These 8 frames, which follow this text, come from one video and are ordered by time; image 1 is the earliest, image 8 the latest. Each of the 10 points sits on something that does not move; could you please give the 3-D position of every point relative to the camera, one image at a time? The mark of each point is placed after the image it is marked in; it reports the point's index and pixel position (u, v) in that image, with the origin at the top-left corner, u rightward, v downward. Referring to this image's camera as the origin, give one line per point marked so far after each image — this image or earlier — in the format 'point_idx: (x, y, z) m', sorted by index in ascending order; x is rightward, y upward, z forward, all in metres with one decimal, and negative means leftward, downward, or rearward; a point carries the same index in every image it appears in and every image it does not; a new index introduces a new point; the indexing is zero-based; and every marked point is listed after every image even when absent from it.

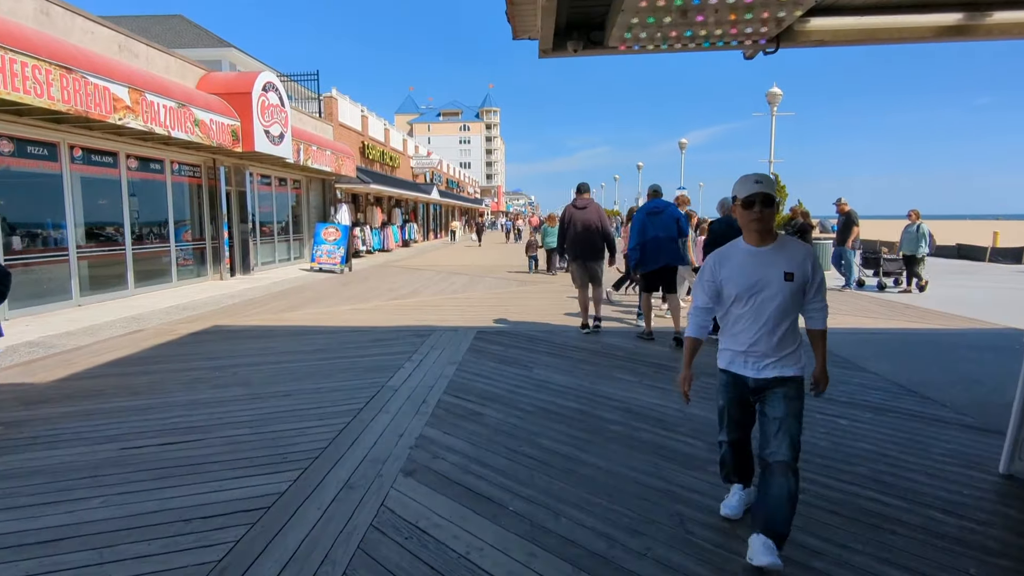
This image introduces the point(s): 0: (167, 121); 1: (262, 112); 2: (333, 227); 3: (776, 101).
0: (-5.0, +2.4, +9.8) m
1: (-4.6, +3.2, +12.5) m
2: (-4.3, +1.4, +16.1) m
3: (+7.2, +5.1, +18.4) m
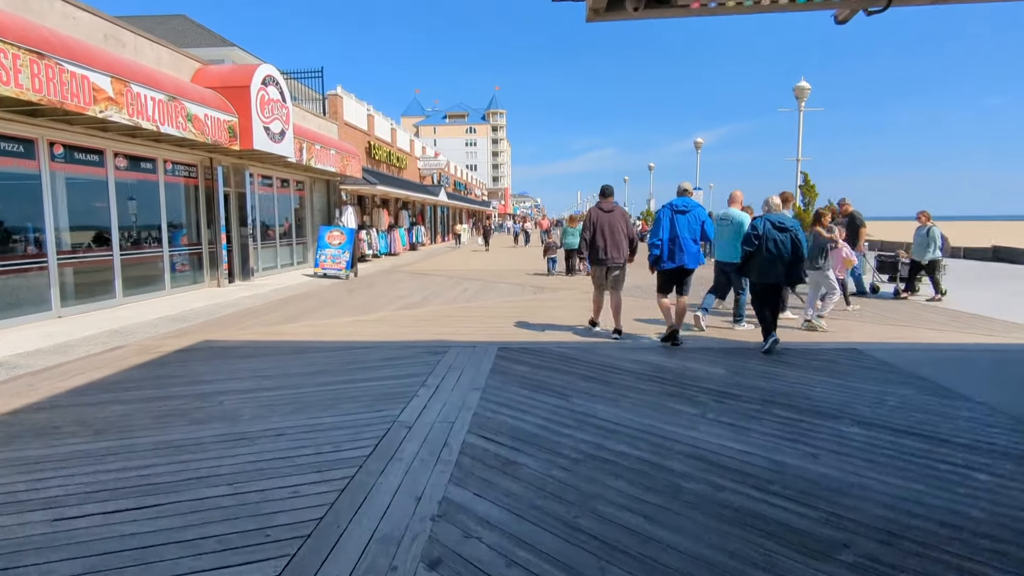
0: (-4.8, +2.3, +9.0) m
1: (-4.3, +3.1, +11.6) m
2: (-4.0, +1.3, +15.3) m
3: (+7.5, +5.0, +17.5) m
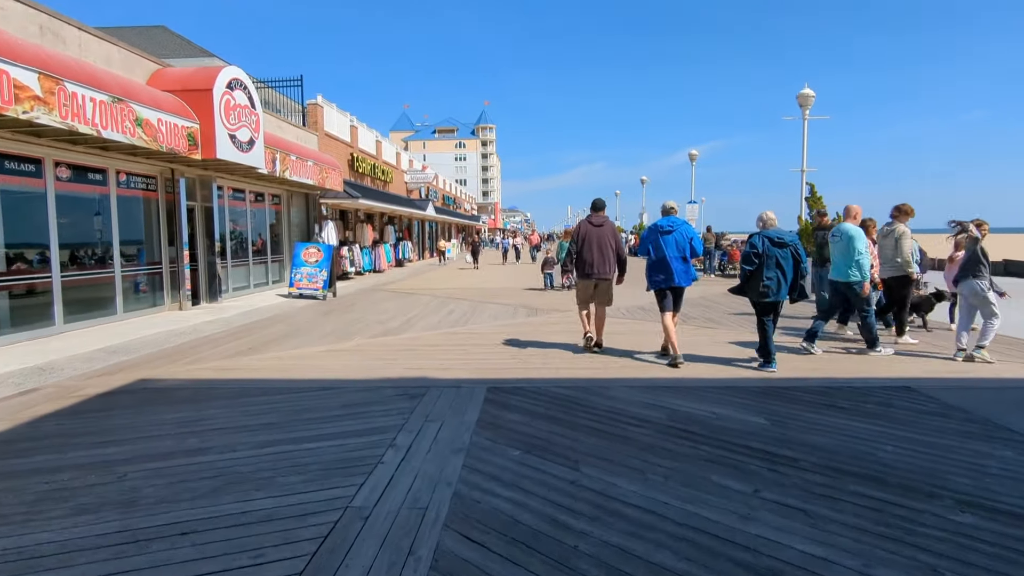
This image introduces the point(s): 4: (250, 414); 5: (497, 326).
0: (-4.9, +2.0, +7.9) m
1: (-4.5, +2.7, +10.6) m
2: (-4.2, +0.9, +14.2) m
3: (+7.2, +4.5, +16.6) m
4: (-1.9, -0.9, +4.9) m
5: (-0.2, -0.5, +9.7) m
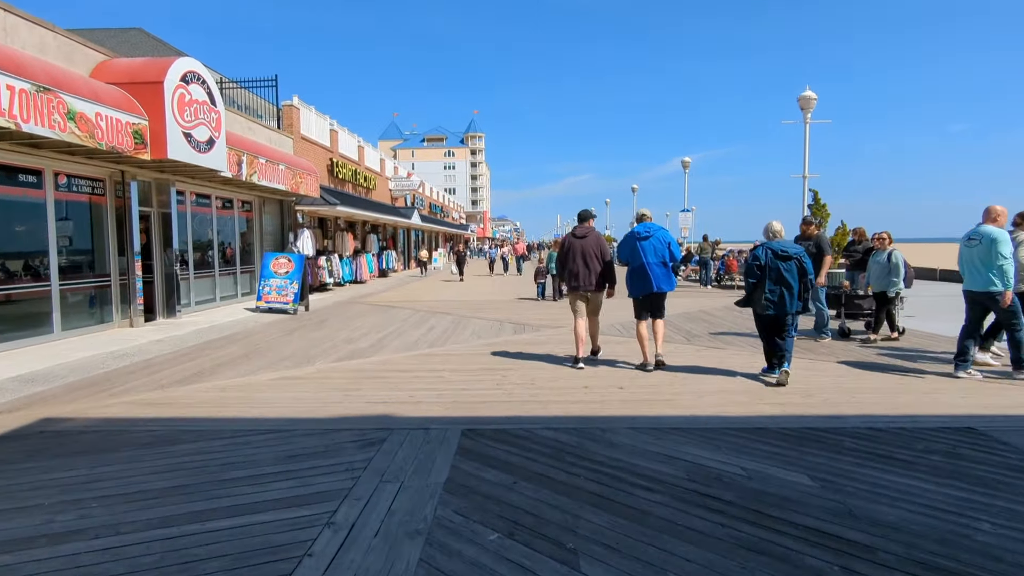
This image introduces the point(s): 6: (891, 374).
0: (-5.1, +1.8, +6.9) m
1: (-4.7, +2.5, +9.6) m
2: (-4.4, +0.6, +13.2) m
3: (+6.9, +4.2, +15.8) m
4: (-2.0, -1.1, +3.9) m
5: (-0.4, -0.7, +8.7) m
6: (+3.6, -0.8, +6.3) m
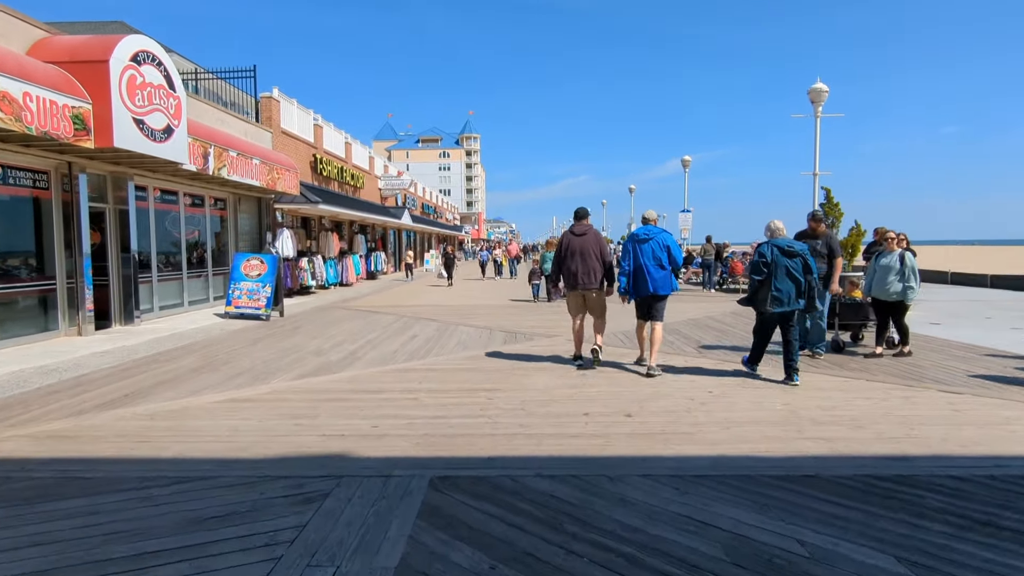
0: (-5.2, +1.8, +5.9) m
1: (-4.8, +2.5, +8.5) m
2: (-4.6, +0.5, +12.1) m
3: (+6.8, +4.1, +14.8) m
4: (-2.1, -1.1, +2.9) m
5: (-0.5, -0.8, +7.7) m
6: (+3.5, -0.9, +5.4) m
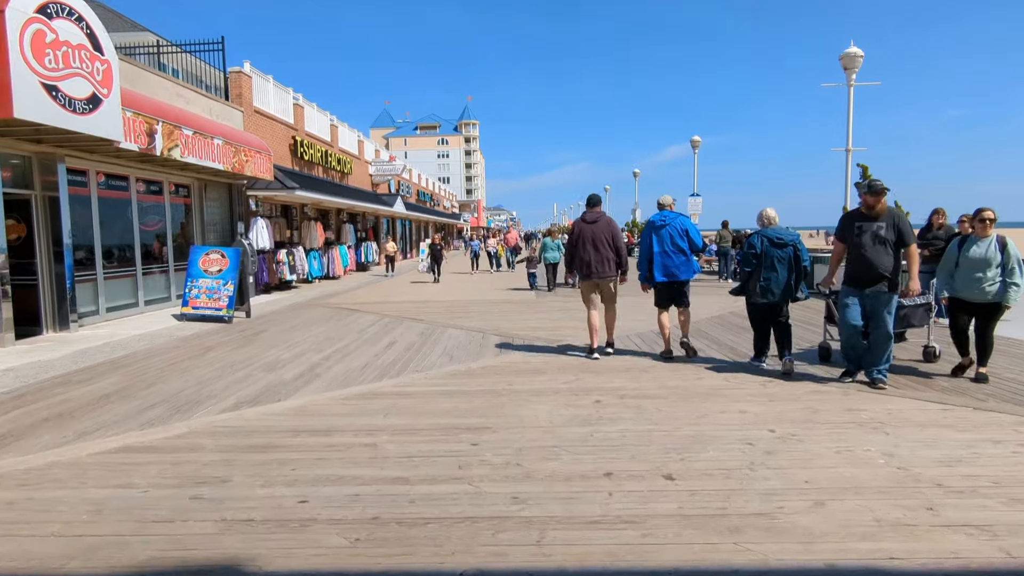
0: (-5.2, +1.7, +4.3) m
1: (-4.9, +2.4, +7.0) m
2: (-4.6, +0.6, +10.6) m
3: (+6.7, +4.3, +13.2) m
4: (-2.2, -1.2, +1.4) m
5: (-0.6, -0.8, +6.2) m
6: (+3.4, -0.9, +3.8) m
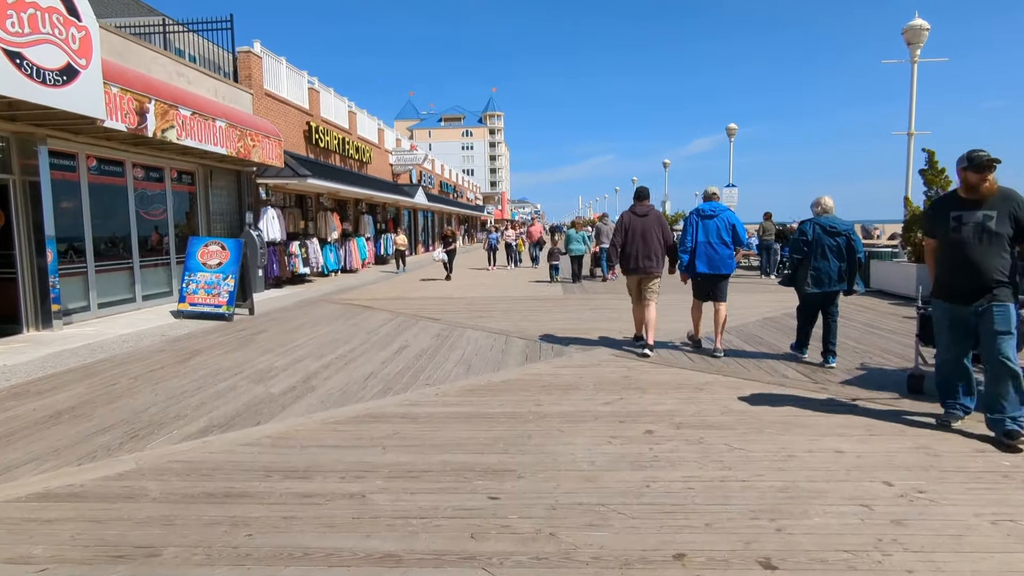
0: (-5.1, +1.7, +3.5) m
1: (-4.6, +2.5, +6.1) m
2: (-4.3, +0.6, +9.7) m
3: (+7.2, +4.4, +11.9) m
4: (-2.1, -1.2, +0.4) m
5: (-0.4, -0.8, +5.2) m
6: (+3.5, -0.9, +2.7) m
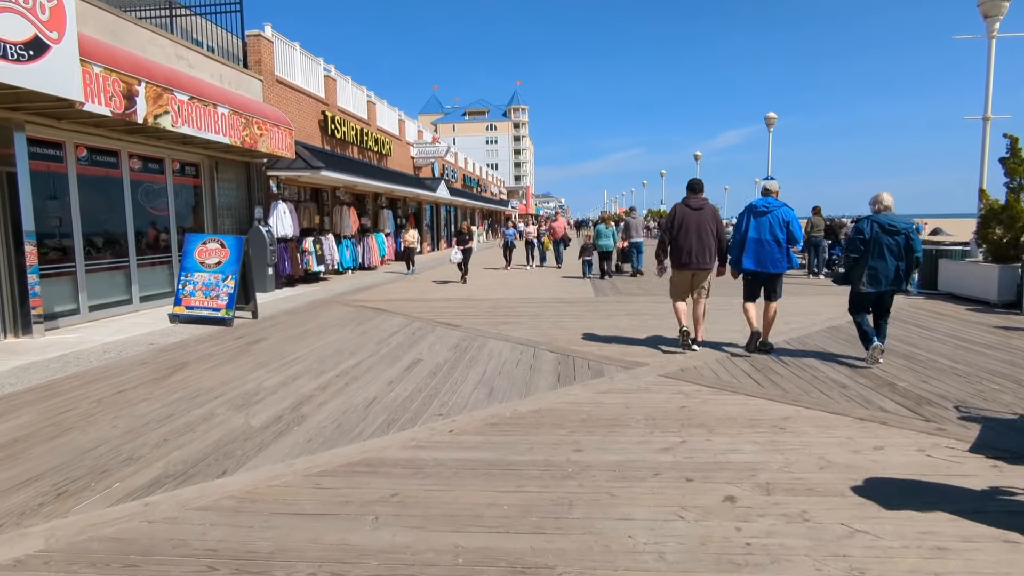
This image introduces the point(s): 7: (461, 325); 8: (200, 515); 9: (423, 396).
0: (-4.9, +1.6, +2.6) m
1: (-4.4, +2.4, +5.3) m
2: (-3.9, +0.6, +8.9) m
3: (+7.6, +4.3, +10.6) m
4: (-2.1, -1.3, -0.5) m
5: (-0.2, -0.9, +4.2) m
6: (+3.6, -1.0, +1.6) m
7: (-0.6, -0.5, +8.4) m
8: (-1.4, -1.0, +3.0) m
9: (-0.7, -0.8, +5.0) m
